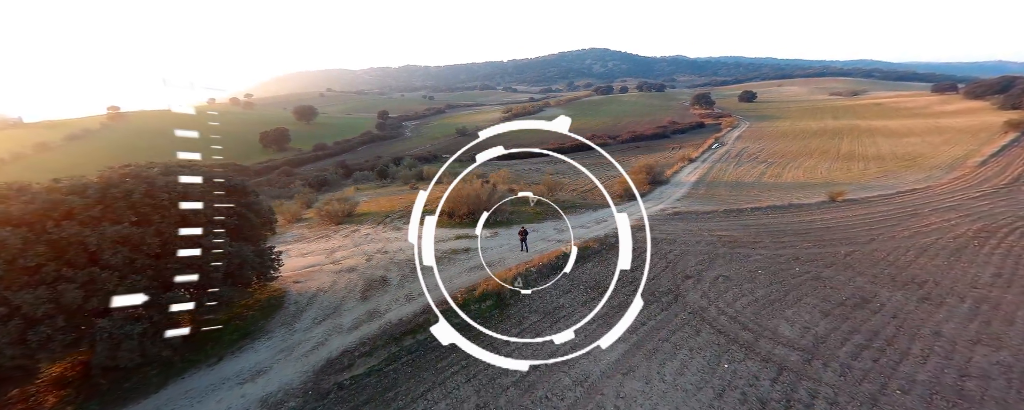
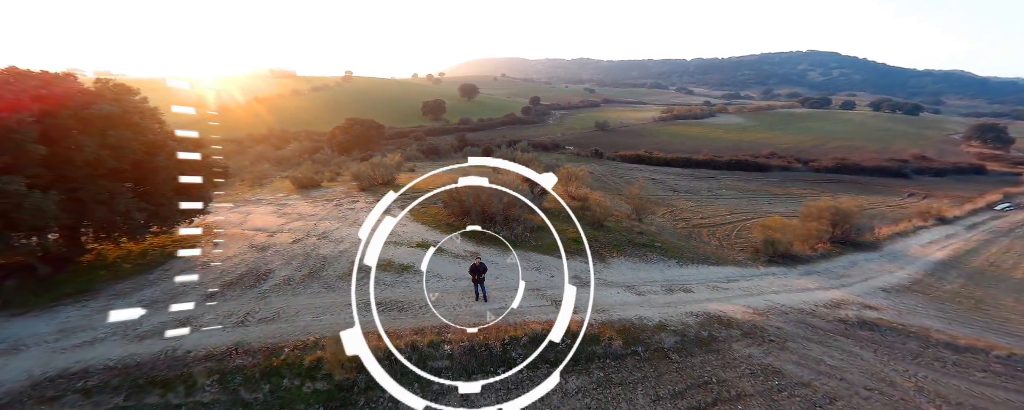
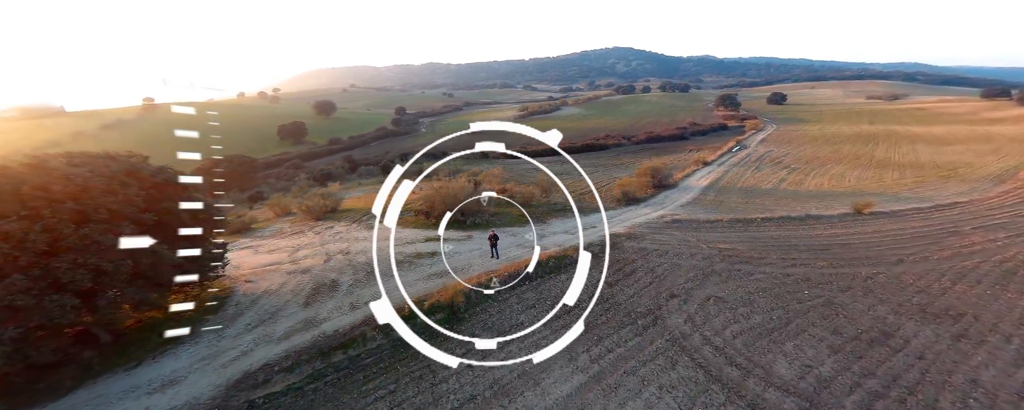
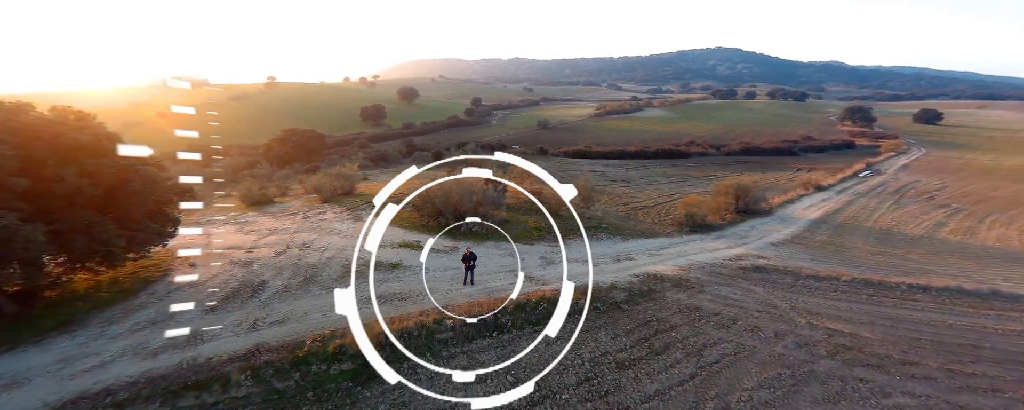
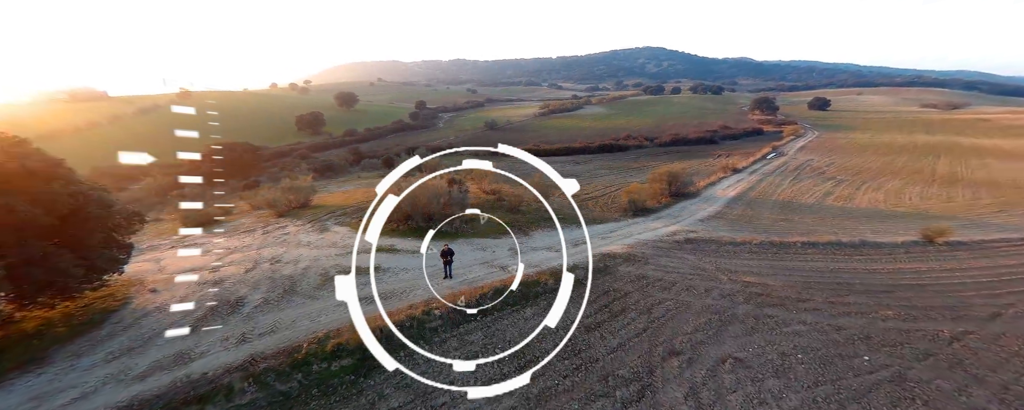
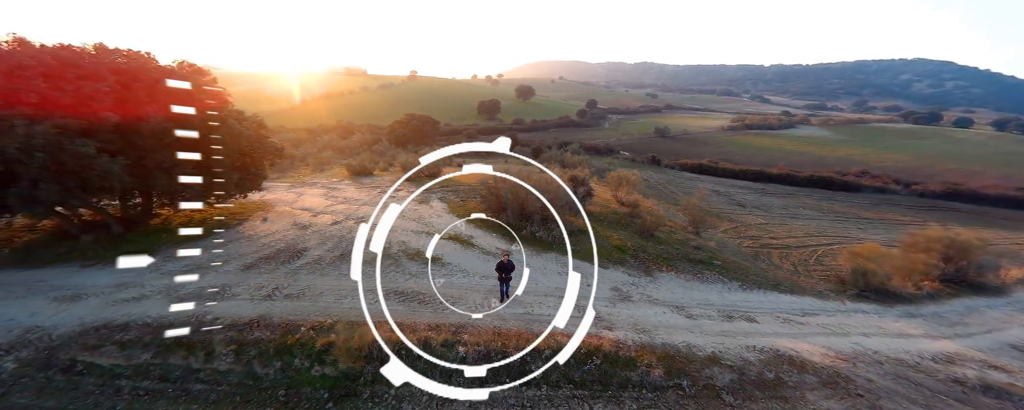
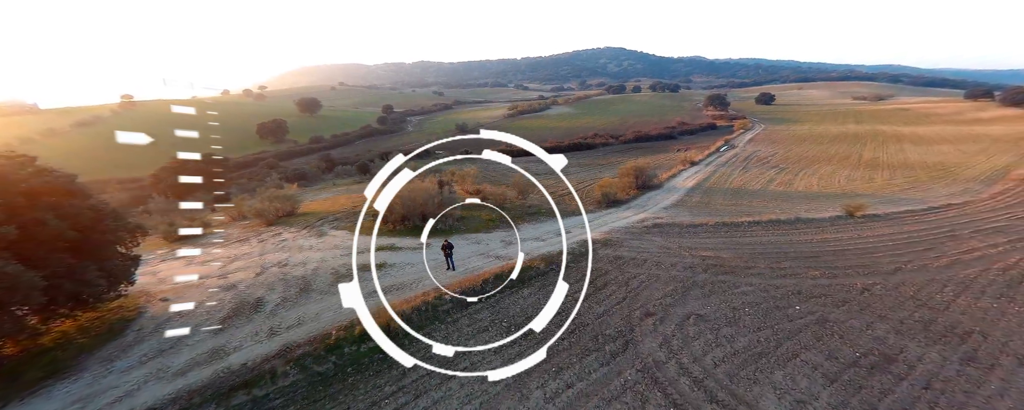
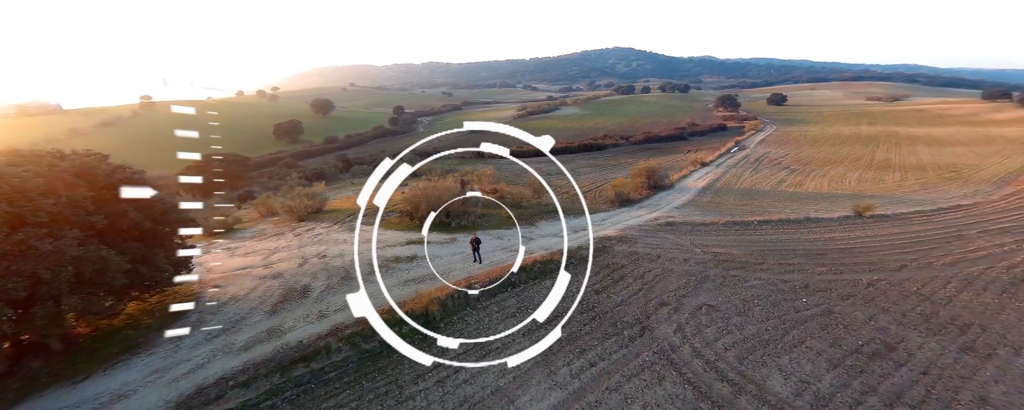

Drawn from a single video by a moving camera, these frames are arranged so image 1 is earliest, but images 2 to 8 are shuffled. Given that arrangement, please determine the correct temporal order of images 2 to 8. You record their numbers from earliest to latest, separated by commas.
3, 8, 7, 5, 4, 2, 6
